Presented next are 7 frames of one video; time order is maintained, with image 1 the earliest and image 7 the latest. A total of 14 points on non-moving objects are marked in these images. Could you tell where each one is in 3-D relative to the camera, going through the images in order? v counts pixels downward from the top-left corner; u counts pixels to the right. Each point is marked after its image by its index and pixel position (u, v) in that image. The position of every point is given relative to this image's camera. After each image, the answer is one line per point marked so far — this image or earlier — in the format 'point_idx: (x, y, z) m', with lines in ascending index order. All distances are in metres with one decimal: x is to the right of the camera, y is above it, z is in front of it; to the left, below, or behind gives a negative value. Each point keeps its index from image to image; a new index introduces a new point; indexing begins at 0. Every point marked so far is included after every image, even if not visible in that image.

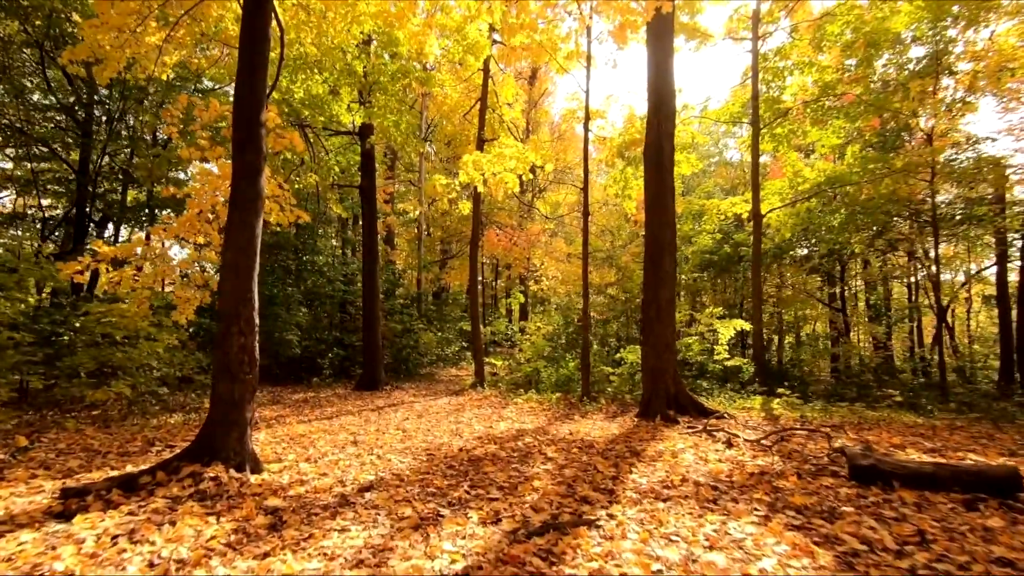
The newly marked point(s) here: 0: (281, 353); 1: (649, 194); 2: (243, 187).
0: (-5.8, -1.6, +12.1) m
1: (+2.3, +1.6, +8.2) m
2: (-2.4, +0.9, +4.2) m
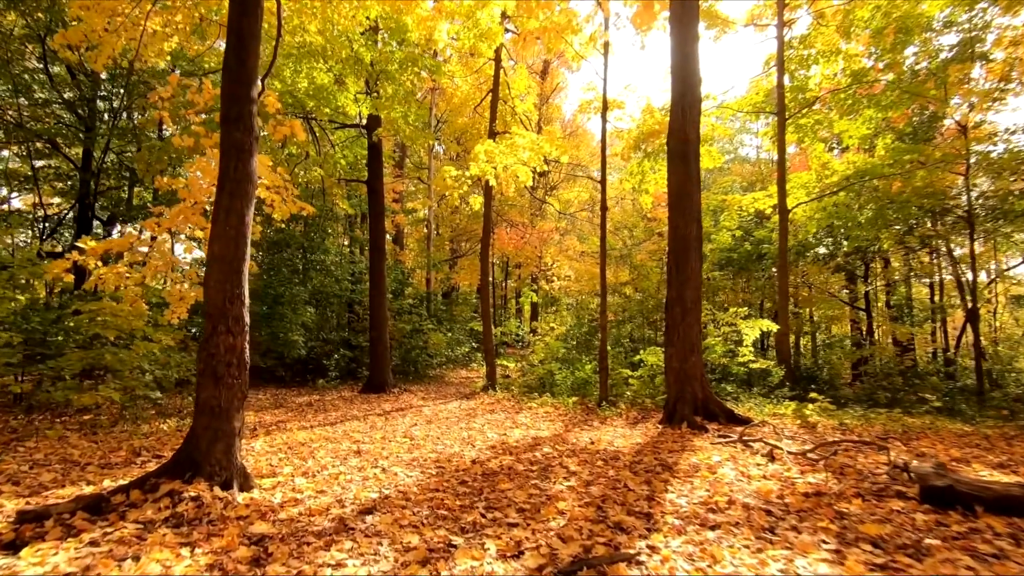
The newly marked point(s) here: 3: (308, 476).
0: (-5.5, -1.6, +11.7) m
1: (+2.6, +1.6, +7.7) m
2: (-2.2, +0.9, +3.7) m
3: (-1.7, -1.6, +4.1) m
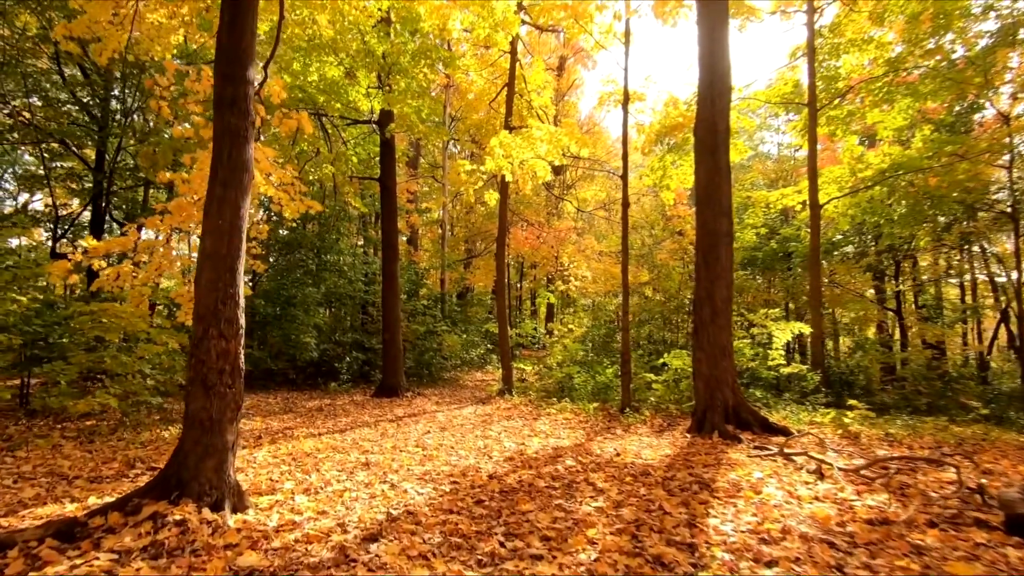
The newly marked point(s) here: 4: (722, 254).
0: (-5.1, -1.6, +11.5) m
1: (+2.8, +1.6, +7.2) m
2: (-2.0, +0.9, +3.4) m
3: (-1.6, -1.6, +3.7) m
4: (+3.0, +0.5, +7.0) m
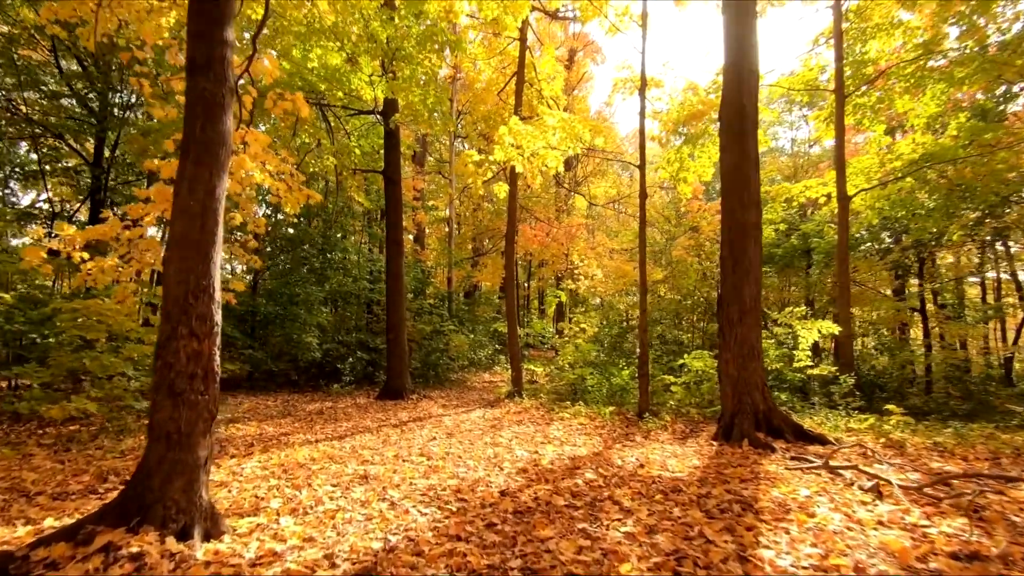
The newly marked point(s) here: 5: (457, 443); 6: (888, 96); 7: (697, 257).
0: (-4.9, -1.6, +11.0) m
1: (+3.0, +1.7, +6.7) m
2: (-1.9, +1.0, +3.0) m
3: (-1.5, -1.5, +3.3) m
4: (+3.2, +0.5, +6.4) m
5: (-0.7, -1.9, +6.0) m
6: (+8.2, +4.2, +10.5) m
7: (+5.0, +0.8, +13.0) m
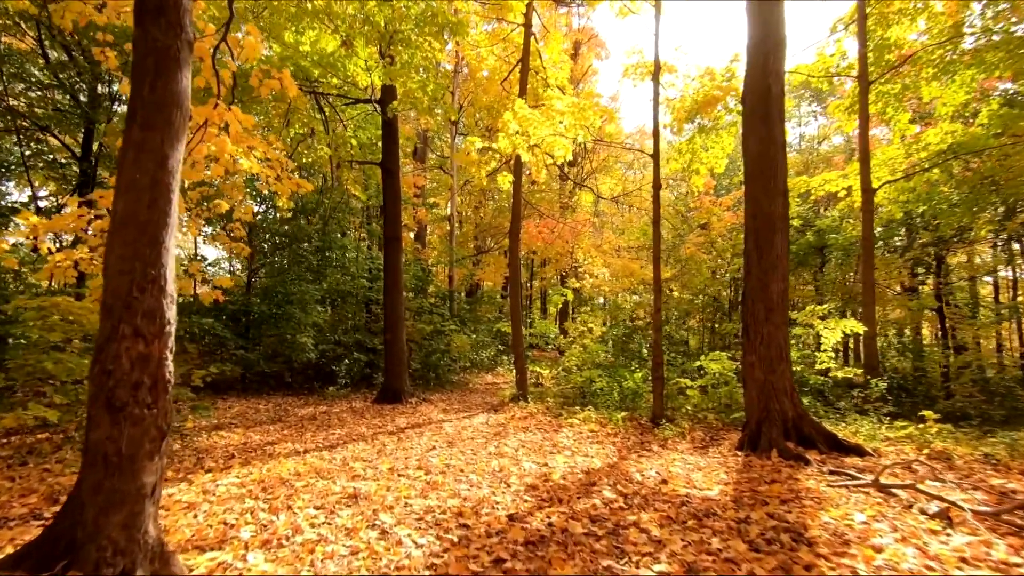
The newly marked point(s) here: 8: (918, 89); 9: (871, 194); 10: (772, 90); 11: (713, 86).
0: (-4.8, -1.5, +10.6) m
1: (+3.1, +1.7, +6.1) m
2: (-1.9, +1.0, +2.5) m
3: (-1.4, -1.5, +2.8) m
4: (+3.3, +0.6, +5.9) m
5: (-0.6, -1.9, +5.5) m
6: (+8.3, +4.2, +9.9) m
7: (+5.1, +0.9, +12.5) m
8: (+8.5, +4.2, +10.2) m
9: (+7.1, +1.9, +9.5) m
10: (+3.3, +2.5, +6.1) m
11: (+3.9, +3.9, +9.2) m
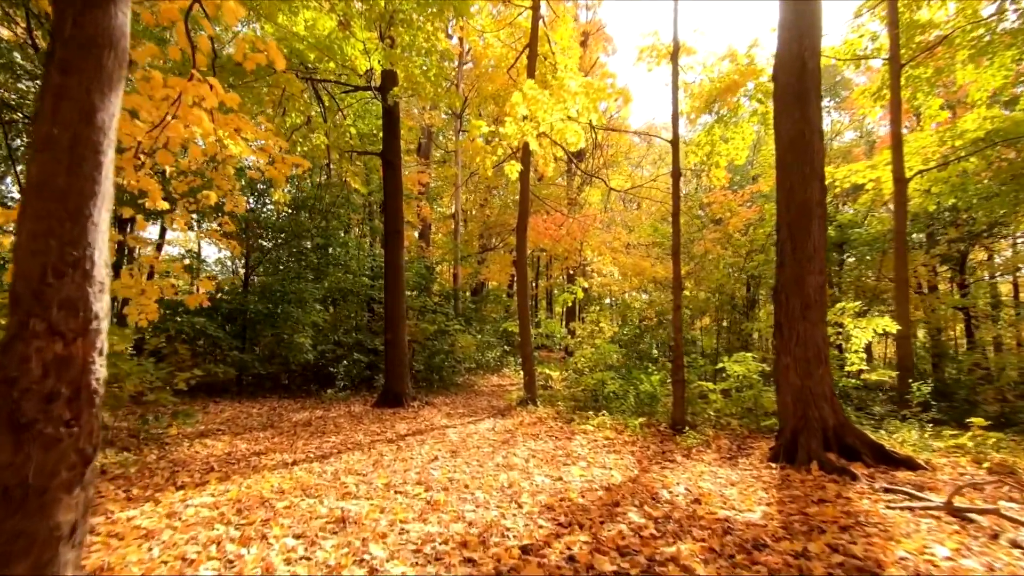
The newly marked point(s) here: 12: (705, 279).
0: (-4.6, -1.5, +10.1) m
1: (+3.2, +1.8, +5.6) m
2: (-1.8, +1.1, +2.0) m
3: (-1.3, -1.4, +2.3) m
4: (+3.4, +0.7, +5.4) m
5: (-0.5, -1.8, +5.0) m
6: (+8.4, +4.3, +9.3) m
7: (+5.3, +0.9, +11.9) m
8: (+8.7, +4.2, +9.5) m
9: (+7.3, +1.9, +8.9) m
10: (+3.4, +2.6, +5.5) m
11: (+4.0, +3.9, +8.7) m
12: (+4.7, +0.3, +11.8) m
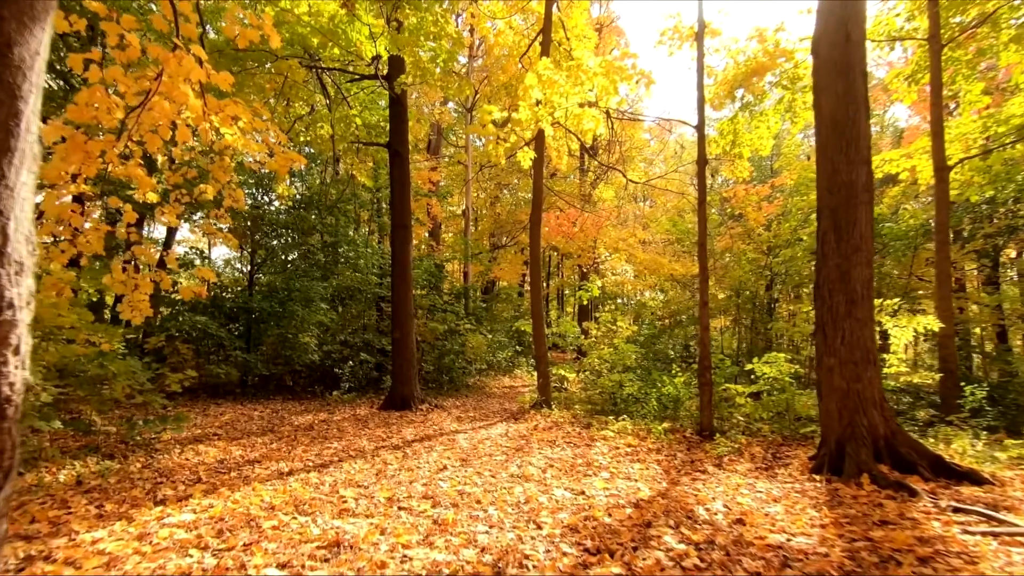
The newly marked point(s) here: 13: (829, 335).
0: (-4.4, -1.4, +9.7) m
1: (+3.3, +1.9, +5.1) m
2: (-1.7, +1.1, +1.6) m
3: (-1.2, -1.4, +1.8) m
4: (+3.5, +0.7, +4.8) m
5: (-0.4, -1.8, +4.5) m
6: (+8.7, +4.4, +8.7) m
7: (+5.6, +1.0, +11.3) m
8: (+8.9, +4.3, +8.9) m
9: (+7.5, +2.0, +8.3) m
10: (+3.5, +2.6, +5.0) m
11: (+4.2, +4.0, +8.2) m
12: (+5.0, +0.3, +11.2) m
13: (+3.2, -0.5, +4.9) m
